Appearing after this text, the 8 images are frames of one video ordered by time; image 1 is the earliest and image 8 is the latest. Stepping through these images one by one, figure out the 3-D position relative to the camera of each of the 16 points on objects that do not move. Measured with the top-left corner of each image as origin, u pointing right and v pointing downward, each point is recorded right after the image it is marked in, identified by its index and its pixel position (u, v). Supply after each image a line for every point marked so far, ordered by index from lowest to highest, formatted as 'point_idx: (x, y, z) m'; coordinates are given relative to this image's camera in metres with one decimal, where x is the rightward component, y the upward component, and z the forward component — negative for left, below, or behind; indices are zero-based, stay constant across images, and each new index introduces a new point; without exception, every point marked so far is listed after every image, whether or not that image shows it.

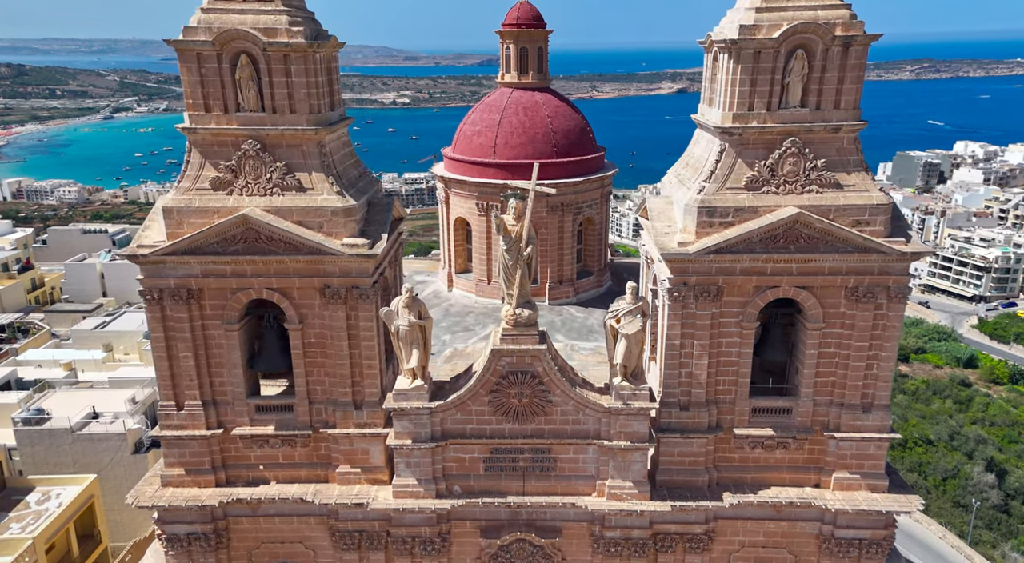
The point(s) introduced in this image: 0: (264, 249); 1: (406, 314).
0: (-5.7, +0.7, +16.3) m
1: (-2.4, -0.7, +16.1) m
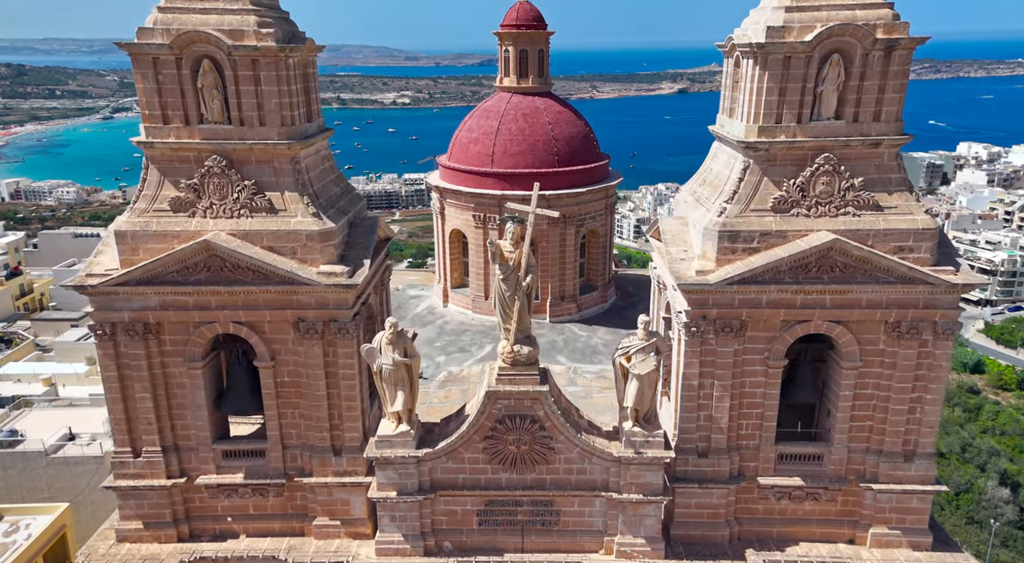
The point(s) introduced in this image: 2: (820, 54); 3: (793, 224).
0: (-5.8, +0.1, +14.4) m
1: (-2.5, -1.4, +14.3) m
2: (+6.0, +4.4, +13.8) m
3: (+5.7, +1.2, +14.3) m
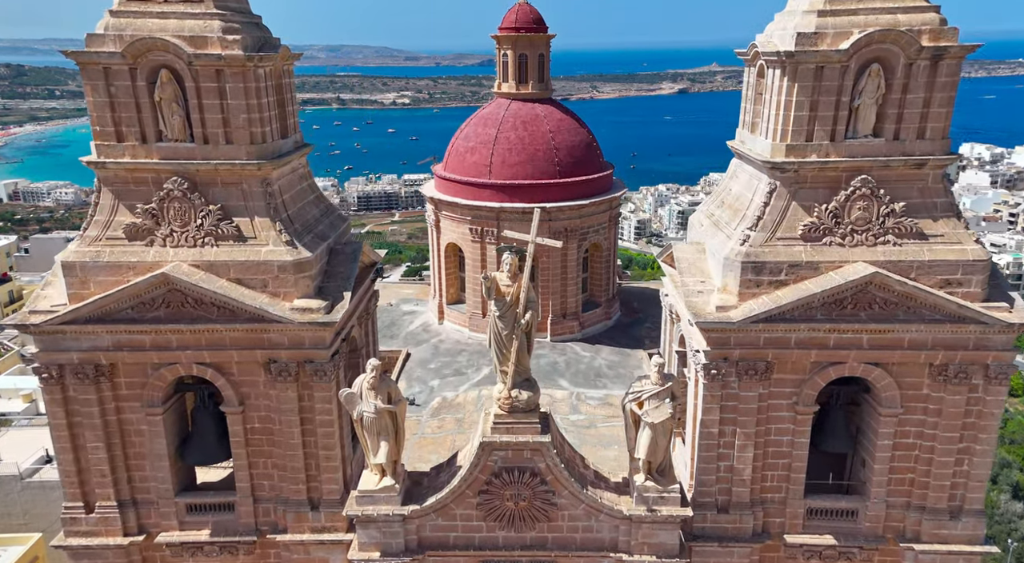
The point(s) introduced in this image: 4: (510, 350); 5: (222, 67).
0: (-5.8, -0.6, +12.9) m
1: (-2.5, -2.1, +12.7) m
2: (+6.0, +3.8, +12.2) m
3: (+5.7, +0.5, +12.7) m
4: (0.0, -1.3, +12.9) m
5: (-5.2, +3.8, +12.5) m
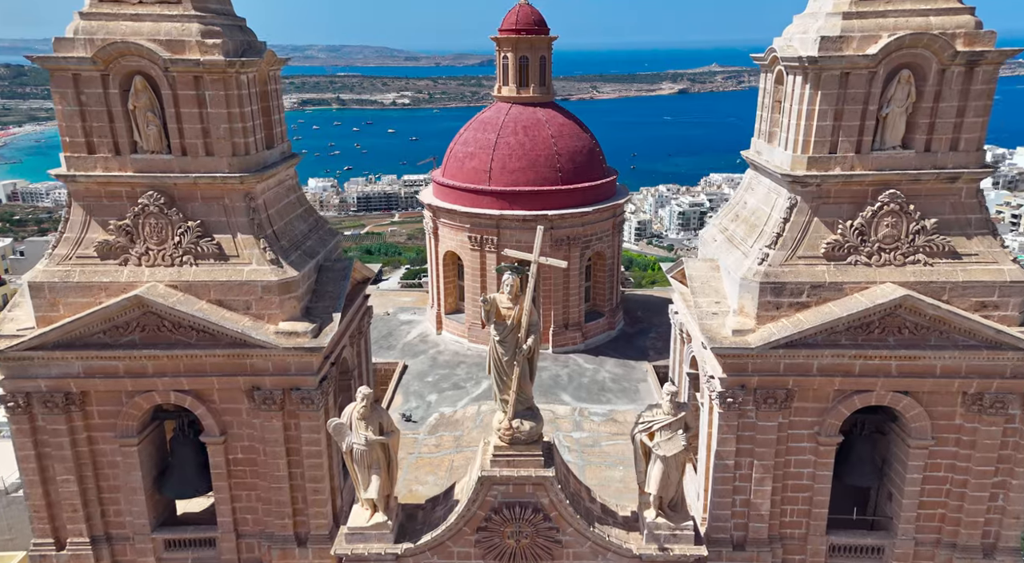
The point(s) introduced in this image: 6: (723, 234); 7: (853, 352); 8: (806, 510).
0: (-5.8, -1.0, +12.0) m
1: (-2.5, -2.5, +11.8) m
2: (+6.0, +3.4, +11.3) m
3: (+5.7, +0.1, +11.8) m
4: (0.0, -1.6, +12.0) m
5: (-5.2, +3.4, +11.7) m
6: (+4.2, +1.0, +14.0) m
7: (+5.6, -1.2, +11.6) m
8: (+5.3, -4.1, +12.6) m
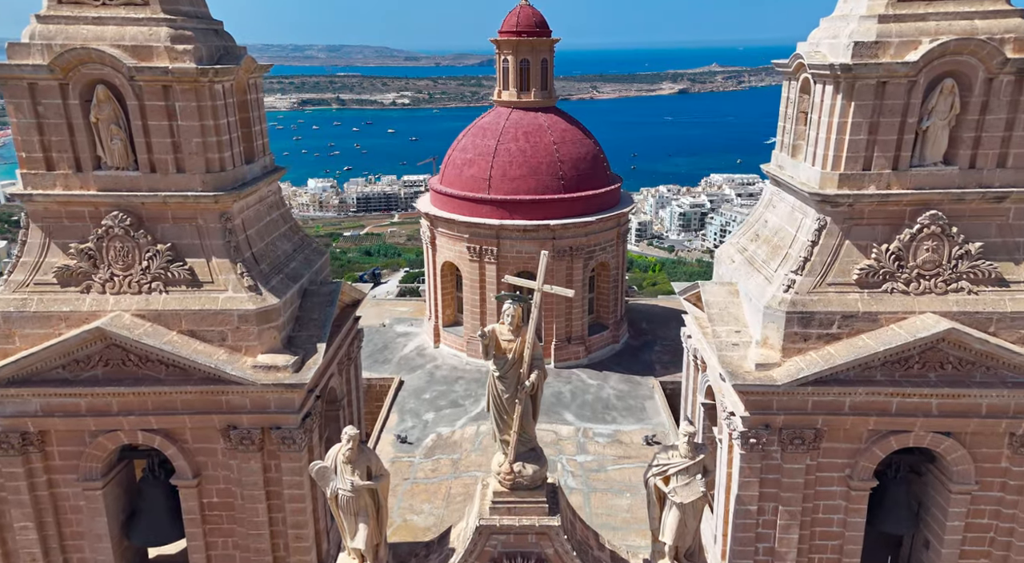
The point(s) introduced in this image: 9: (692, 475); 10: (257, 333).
0: (-5.8, -1.5, +10.9) m
1: (-2.5, -2.9, +10.7) m
2: (+6.0, +2.9, +10.2) m
3: (+5.7, -0.3, +10.7) m
4: (0.0, -2.1, +10.9) m
5: (-5.1, +3.0, +10.6) m
6: (+4.2, +0.5, +12.9) m
7: (+5.6, -1.6, +10.5) m
8: (+5.3, -4.6, +11.5) m
9: (+2.8, -3.0, +10.8) m
10: (-4.0, -0.8, +11.1) m
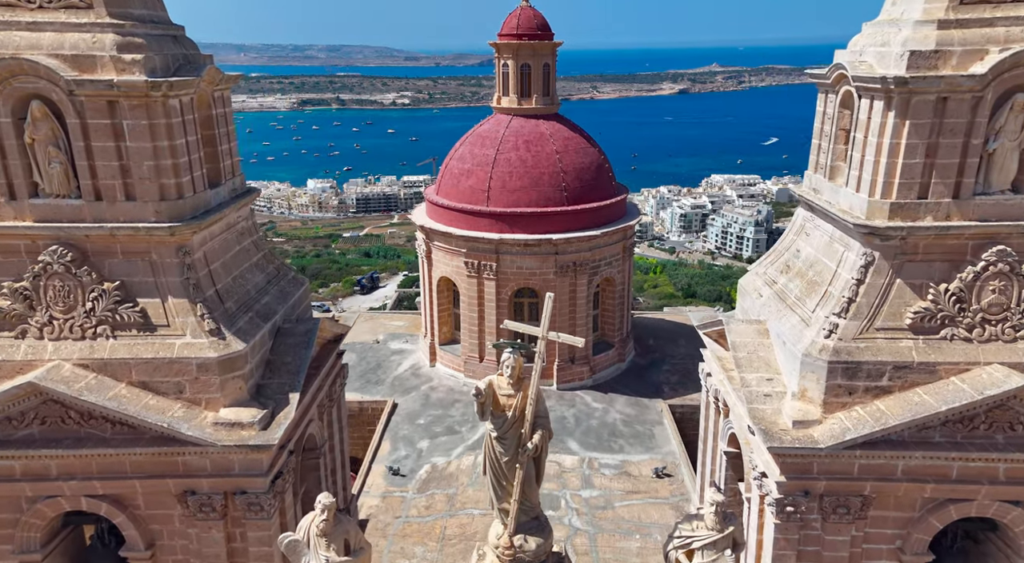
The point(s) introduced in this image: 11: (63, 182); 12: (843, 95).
0: (-5.8, -2.1, +9.4) m
1: (-2.5, -3.5, +9.3) m
2: (+6.0, +2.3, +8.7) m
3: (+5.7, -0.9, +9.3) m
4: (0.0, -2.7, +9.5) m
5: (-5.1, +2.4, +9.1) m
6: (+4.2, -0.1, +11.4) m
7: (+5.6, -2.2, +9.0) m
8: (+5.3, -5.2, +10.1) m
9: (+2.8, -3.6, +9.4) m
10: (-4.0, -1.4, +9.7) m
11: (-6.0, +1.3, +9.4) m
12: (+4.8, +2.7, +10.3) m
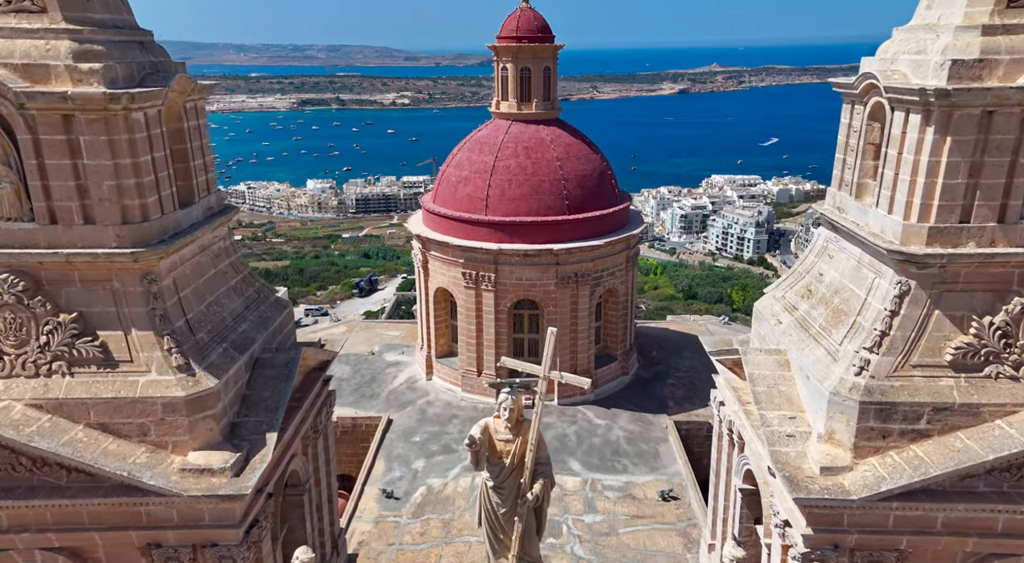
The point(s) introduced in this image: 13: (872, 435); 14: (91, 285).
0: (-5.8, -2.4, +8.5) m
1: (-2.5, -3.9, +8.4) m
2: (+6.0, +2.0, +7.9) m
3: (+5.7, -1.3, +8.4) m
4: (0.0, -3.1, +8.6) m
5: (-5.2, +2.0, +8.2) m
6: (+4.2, -0.5, +10.5) m
7: (+5.6, -2.6, +8.1) m
8: (+5.3, -5.6, +9.2) m
9: (+2.7, -4.0, +8.5) m
10: (-4.1, -1.8, +8.8) m
11: (-6.1, +0.9, +8.6) m
12: (+4.8, +2.4, +9.4) m
13: (+4.4, -1.9, +8.5) m
14: (-5.3, 0.0, +8.8) m
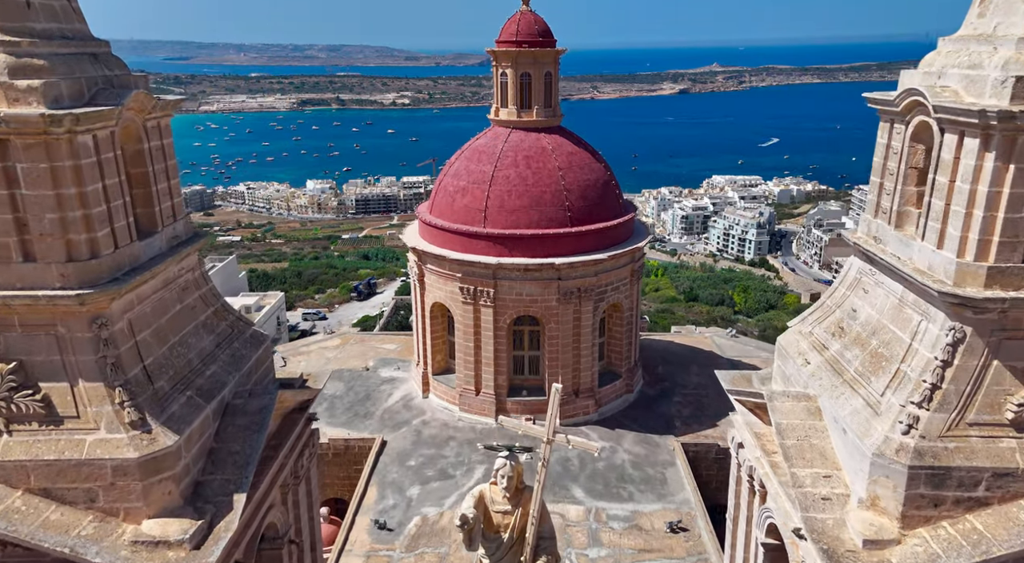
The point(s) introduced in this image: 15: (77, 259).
0: (-5.8, -2.9, +7.5) m
1: (-2.5, -4.4, +7.3) m
2: (+6.0, +1.5, +6.8) m
3: (+5.7, -1.8, +7.3) m
4: (0.0, -3.6, +7.5) m
5: (-5.2, +1.5, +7.2) m
6: (+4.2, -1.0, +9.5) m
7: (+5.6, -3.1, +7.1) m
8: (+5.3, -6.0, +8.1) m
9: (+2.7, -4.5, +7.4) m
10: (-4.1, -2.3, +7.7) m
11: (-6.1, +0.5, +7.5) m
12: (+4.8, +1.9, +8.3) m
13: (+4.4, -2.4, +7.5) m
14: (-5.3, -0.5, +7.7) m
15: (-4.7, +0.3, +7.6) m
